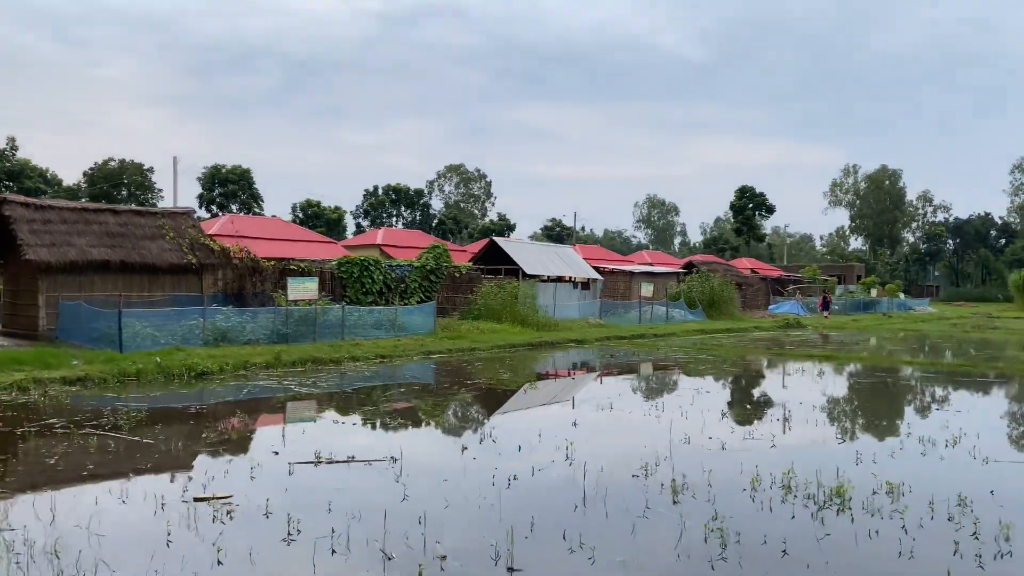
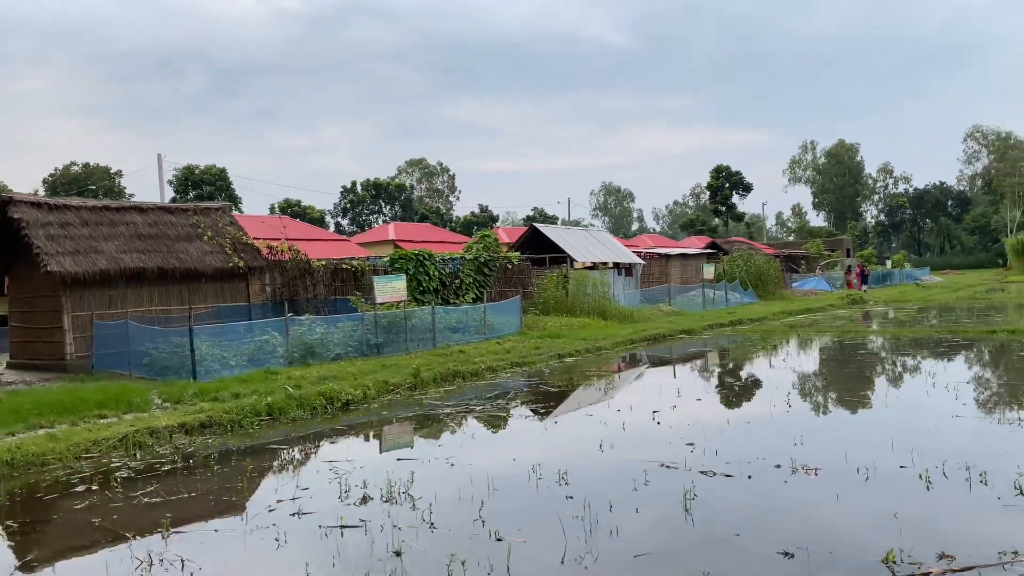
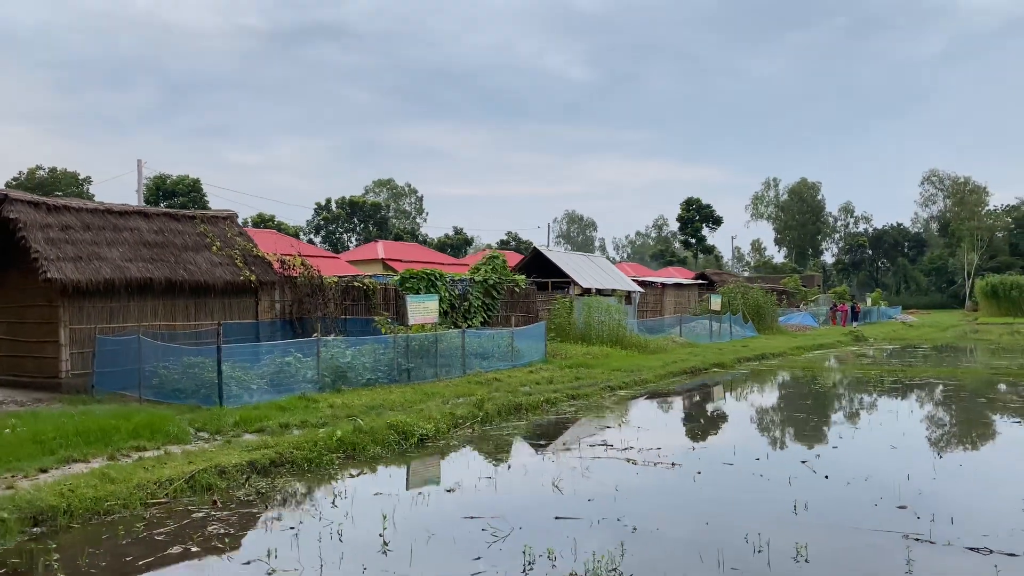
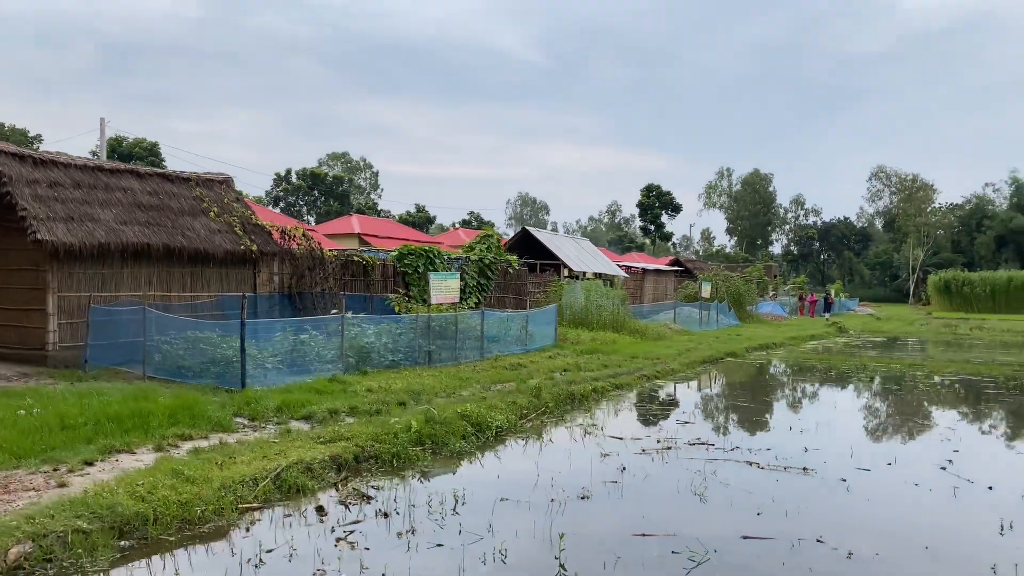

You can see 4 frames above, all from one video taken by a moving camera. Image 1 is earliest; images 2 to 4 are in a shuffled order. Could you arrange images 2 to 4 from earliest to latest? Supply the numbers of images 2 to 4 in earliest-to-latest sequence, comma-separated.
2, 3, 4
